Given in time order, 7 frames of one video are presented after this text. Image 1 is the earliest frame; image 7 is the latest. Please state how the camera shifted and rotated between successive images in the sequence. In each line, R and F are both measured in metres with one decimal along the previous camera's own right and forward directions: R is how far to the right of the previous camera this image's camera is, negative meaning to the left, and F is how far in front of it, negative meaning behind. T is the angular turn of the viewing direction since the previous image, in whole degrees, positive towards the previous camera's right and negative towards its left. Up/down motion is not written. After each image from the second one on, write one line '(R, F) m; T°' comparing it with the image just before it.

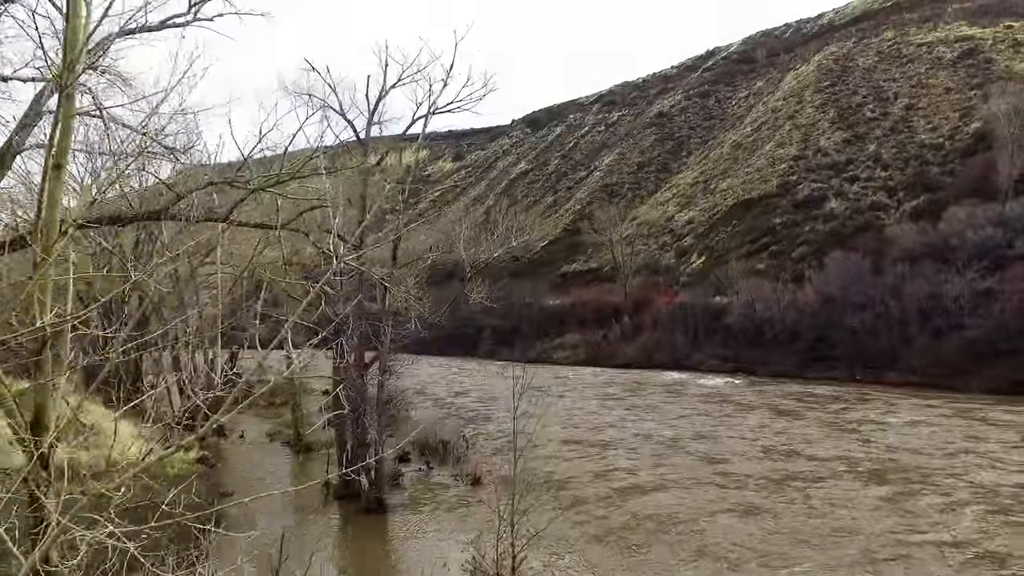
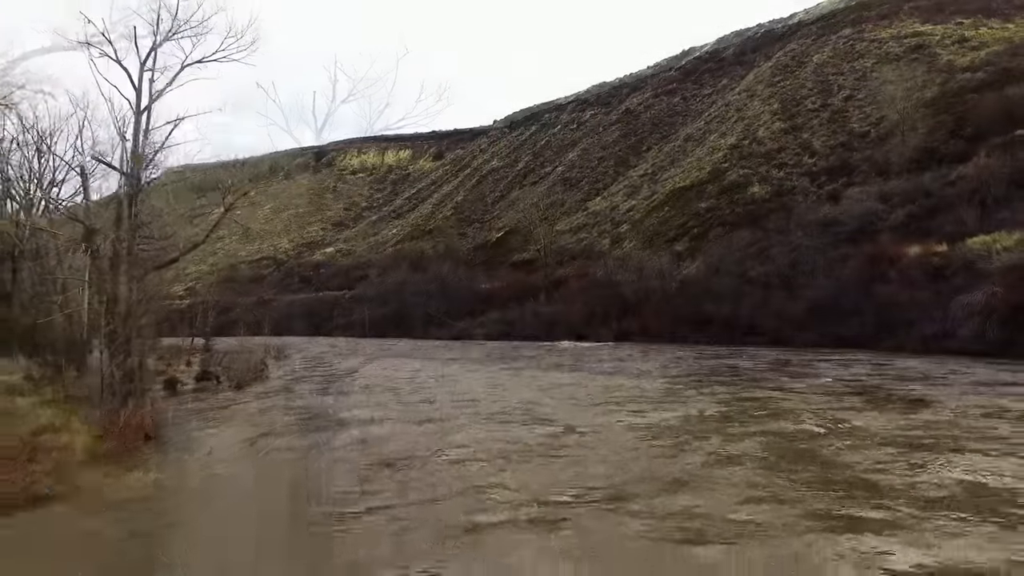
(+4.8, -1.2) m; -1°
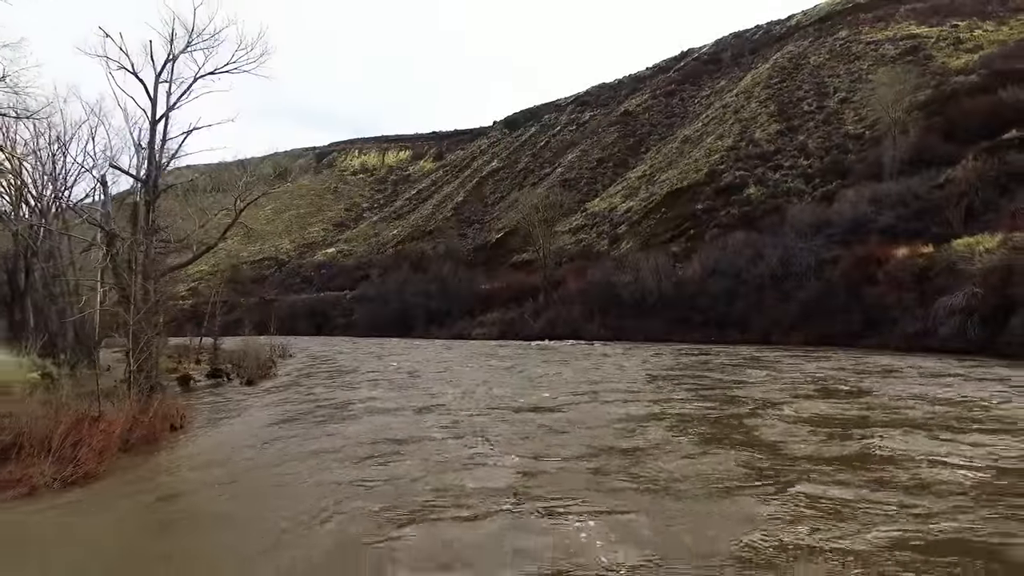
(+0.1, -0.6) m; 0°
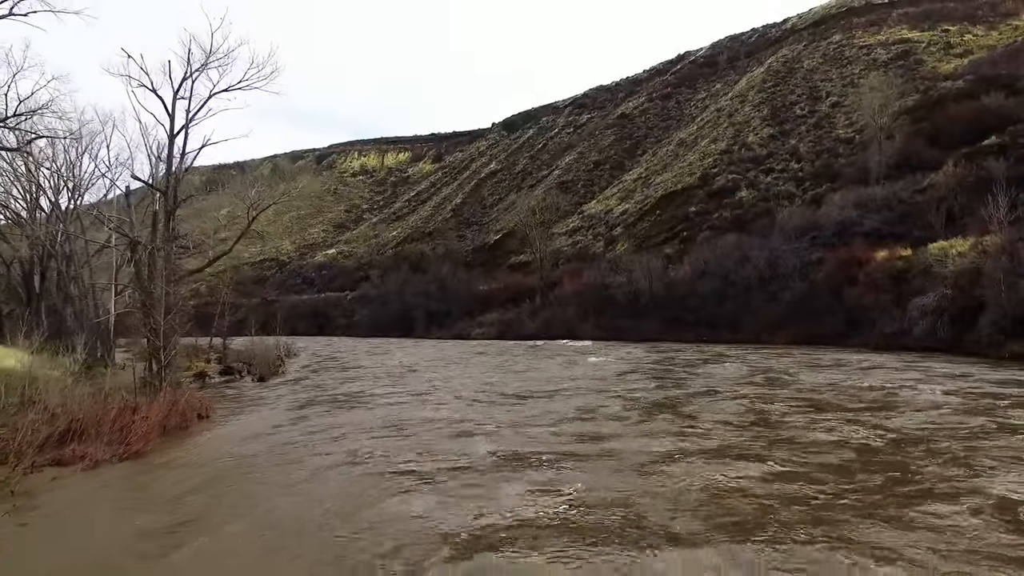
(+0.1, -0.9) m; 0°
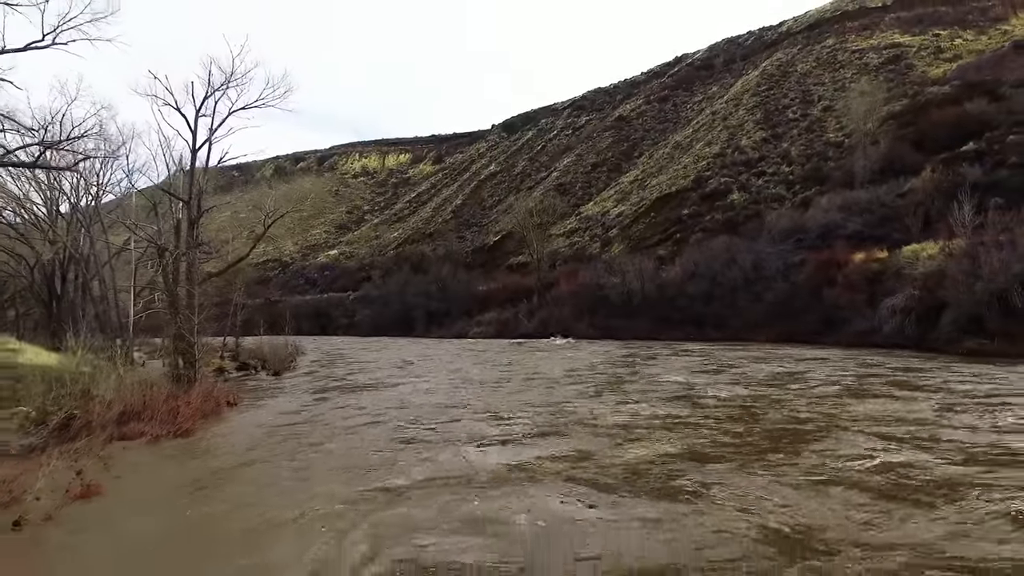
(+0.1, -1.3) m; 0°
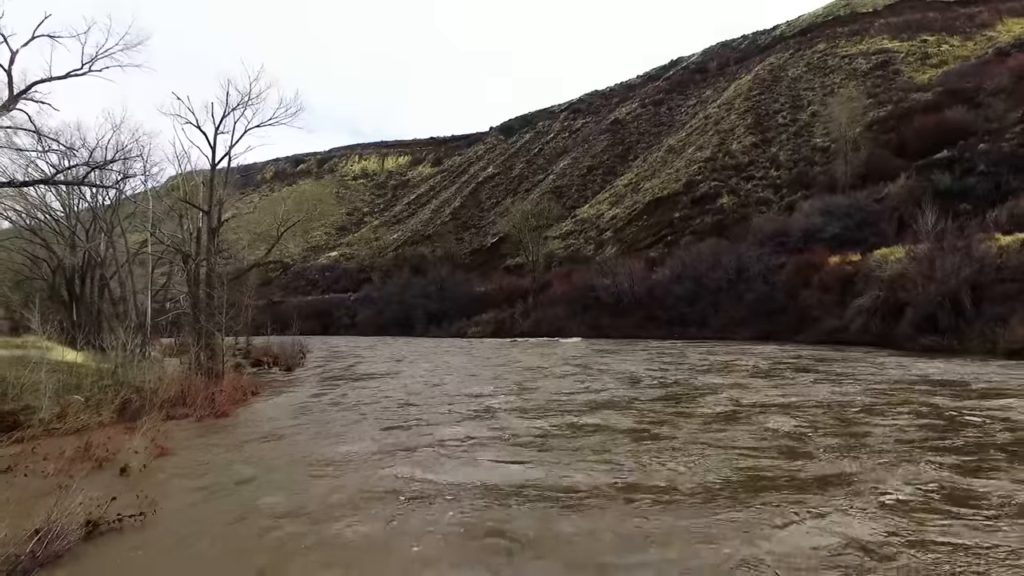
(+0.2, -1.4) m; 0°
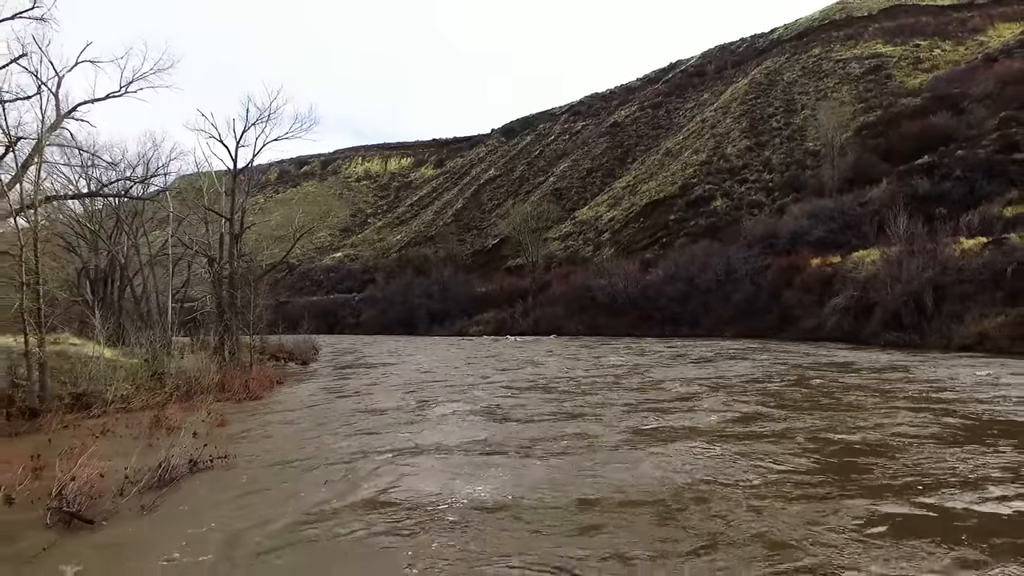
(+0.1, -1.5) m; 0°
